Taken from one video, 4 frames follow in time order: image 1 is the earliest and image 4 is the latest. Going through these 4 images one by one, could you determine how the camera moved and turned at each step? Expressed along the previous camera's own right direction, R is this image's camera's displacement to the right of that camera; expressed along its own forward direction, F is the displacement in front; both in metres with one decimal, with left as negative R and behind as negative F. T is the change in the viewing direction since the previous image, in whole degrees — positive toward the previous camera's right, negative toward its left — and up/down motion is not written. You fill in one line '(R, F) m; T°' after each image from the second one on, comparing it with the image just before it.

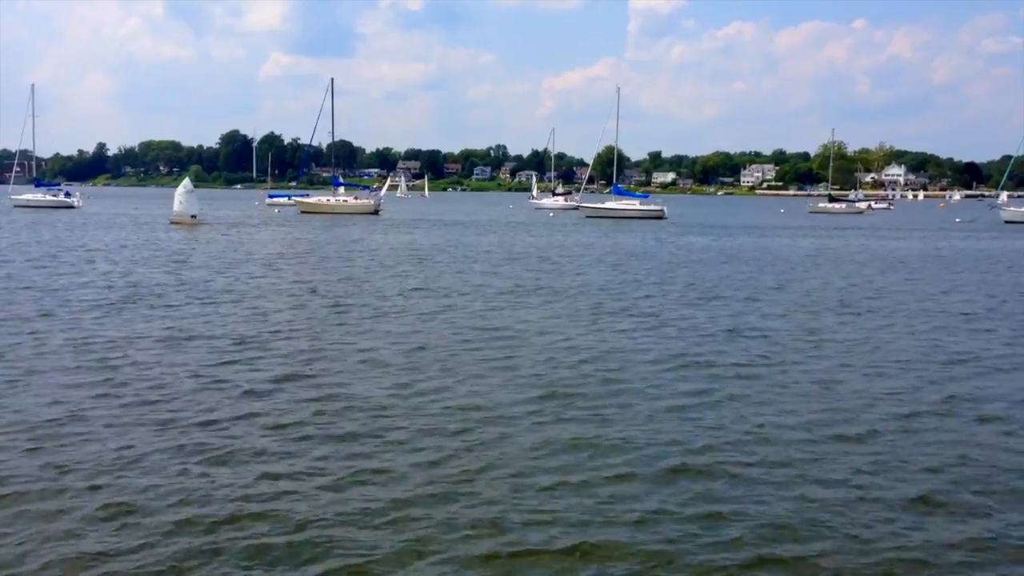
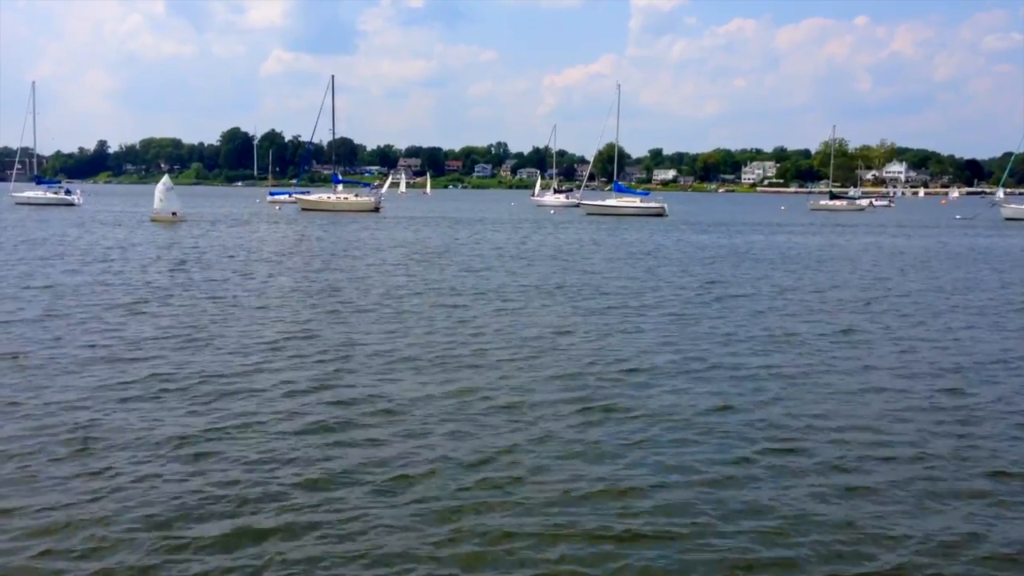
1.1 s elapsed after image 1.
(-0.8, +0.3) m; 0°
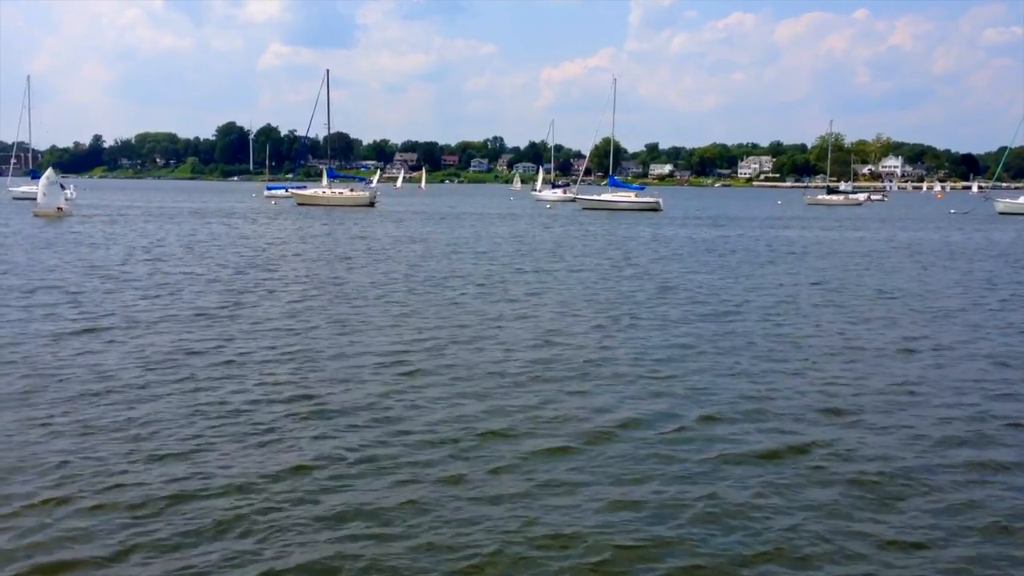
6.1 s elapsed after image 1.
(+0.9, +0.5) m; 0°
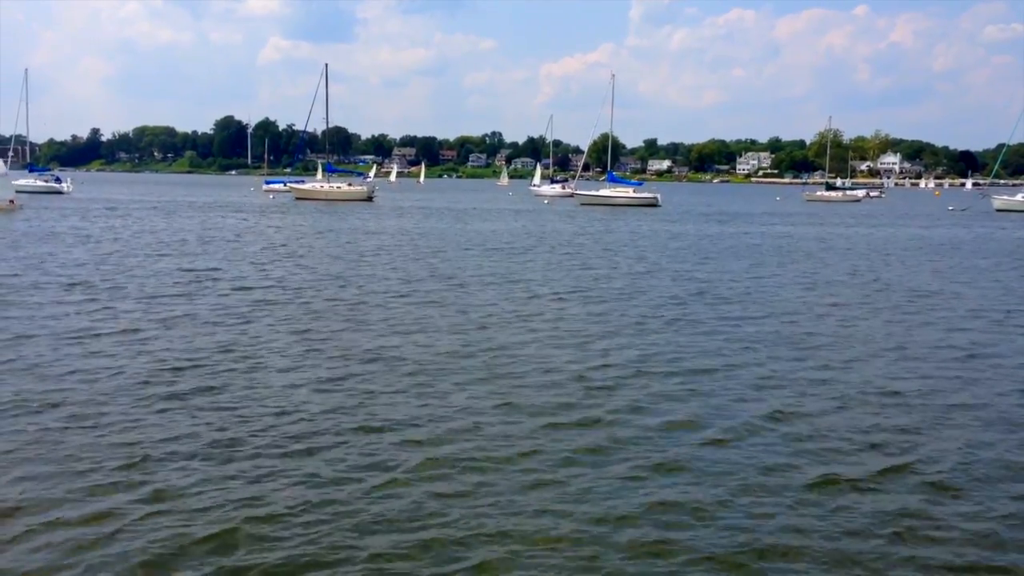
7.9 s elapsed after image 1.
(-0.2, -0.3) m; 0°
